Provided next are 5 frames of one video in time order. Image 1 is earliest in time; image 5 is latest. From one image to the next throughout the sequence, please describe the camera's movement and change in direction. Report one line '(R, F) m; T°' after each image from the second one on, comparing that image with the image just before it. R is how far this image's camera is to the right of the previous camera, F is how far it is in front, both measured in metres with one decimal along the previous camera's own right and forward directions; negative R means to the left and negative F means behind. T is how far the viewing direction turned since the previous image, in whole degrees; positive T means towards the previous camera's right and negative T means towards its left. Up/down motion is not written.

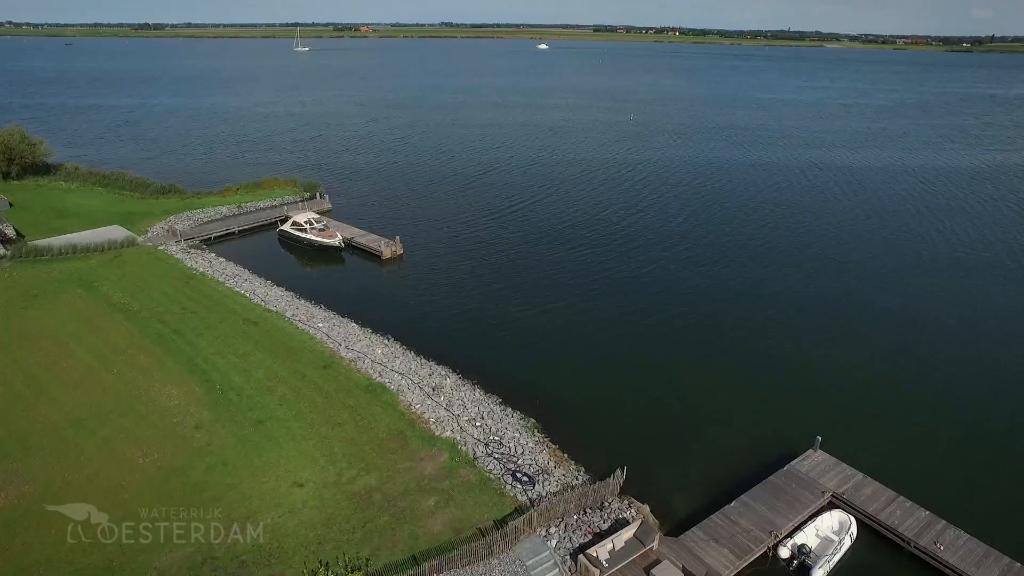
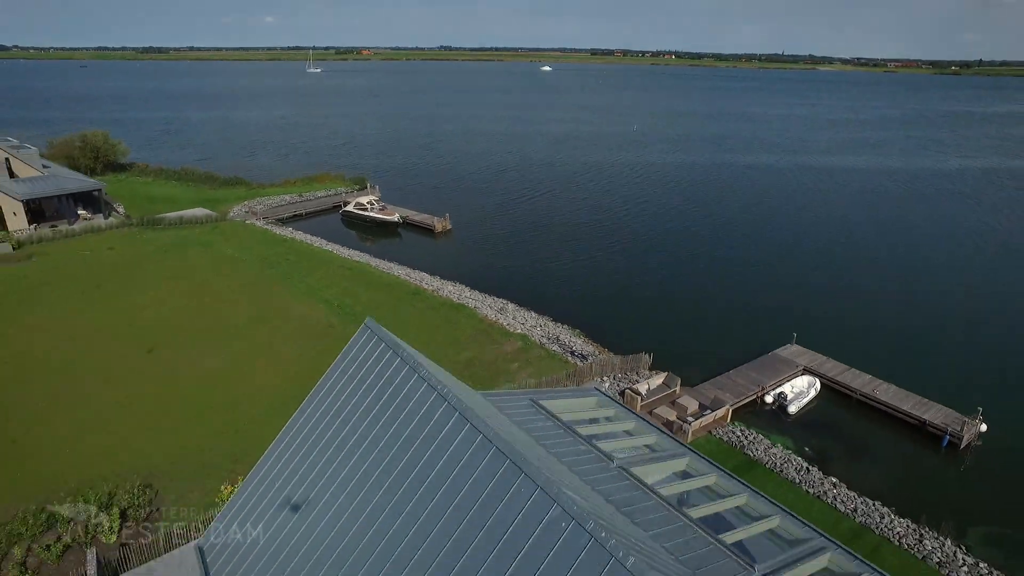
(-2.8, -7.9) m; 0°
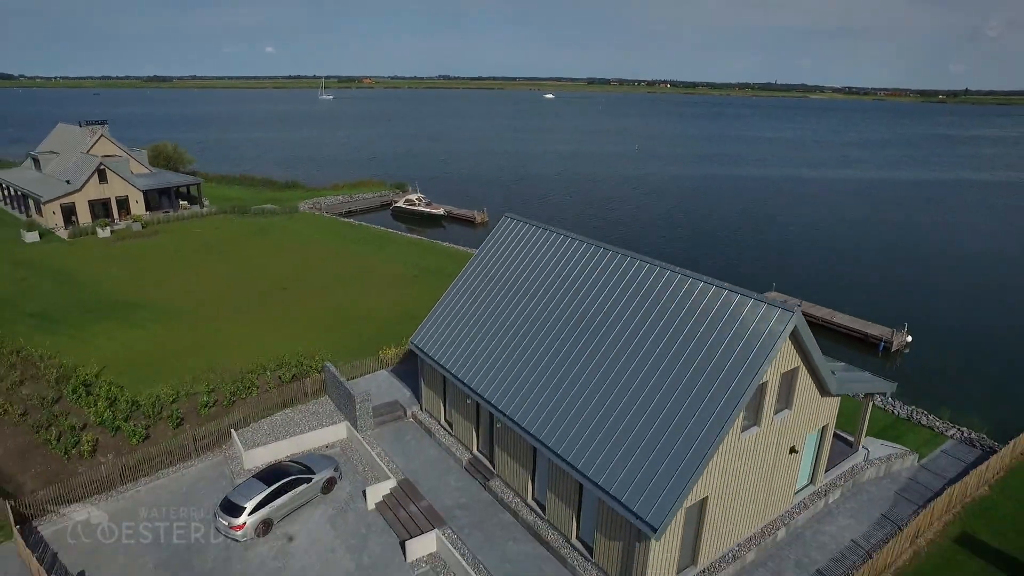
(-3.0, -9.0) m; 0°
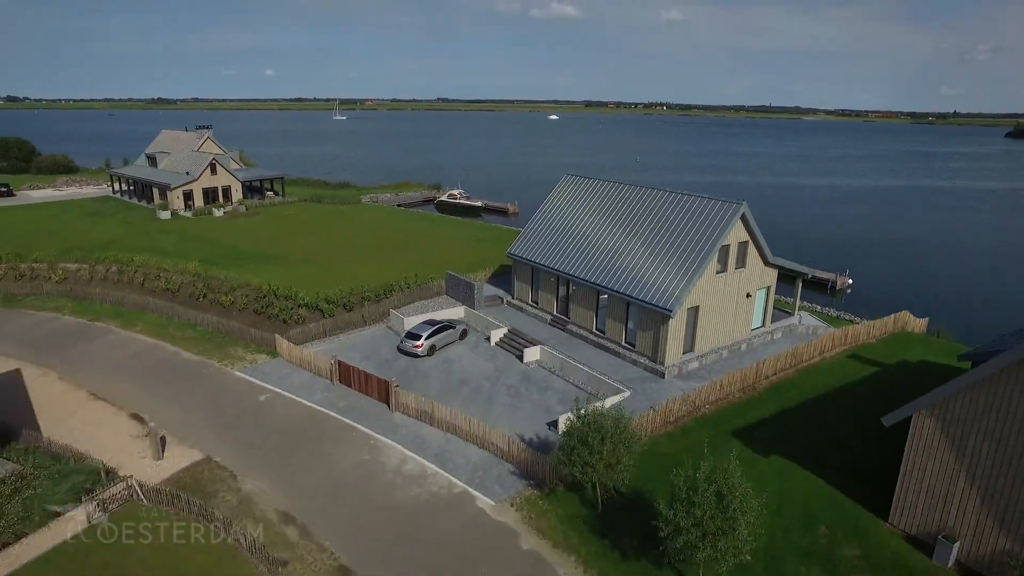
(-3.3, -11.5) m; 0°
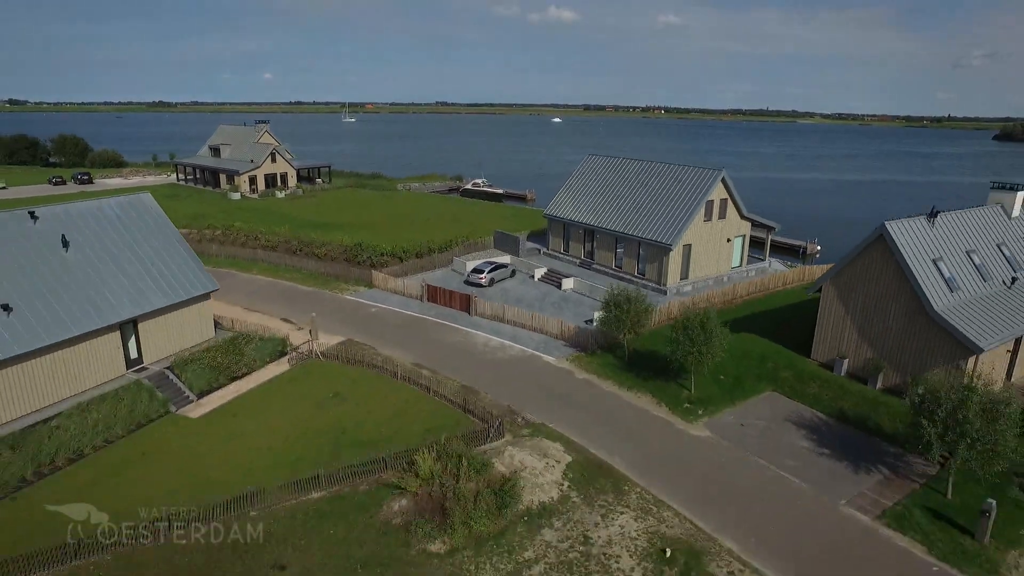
(-2.5, -9.4) m; 0°
